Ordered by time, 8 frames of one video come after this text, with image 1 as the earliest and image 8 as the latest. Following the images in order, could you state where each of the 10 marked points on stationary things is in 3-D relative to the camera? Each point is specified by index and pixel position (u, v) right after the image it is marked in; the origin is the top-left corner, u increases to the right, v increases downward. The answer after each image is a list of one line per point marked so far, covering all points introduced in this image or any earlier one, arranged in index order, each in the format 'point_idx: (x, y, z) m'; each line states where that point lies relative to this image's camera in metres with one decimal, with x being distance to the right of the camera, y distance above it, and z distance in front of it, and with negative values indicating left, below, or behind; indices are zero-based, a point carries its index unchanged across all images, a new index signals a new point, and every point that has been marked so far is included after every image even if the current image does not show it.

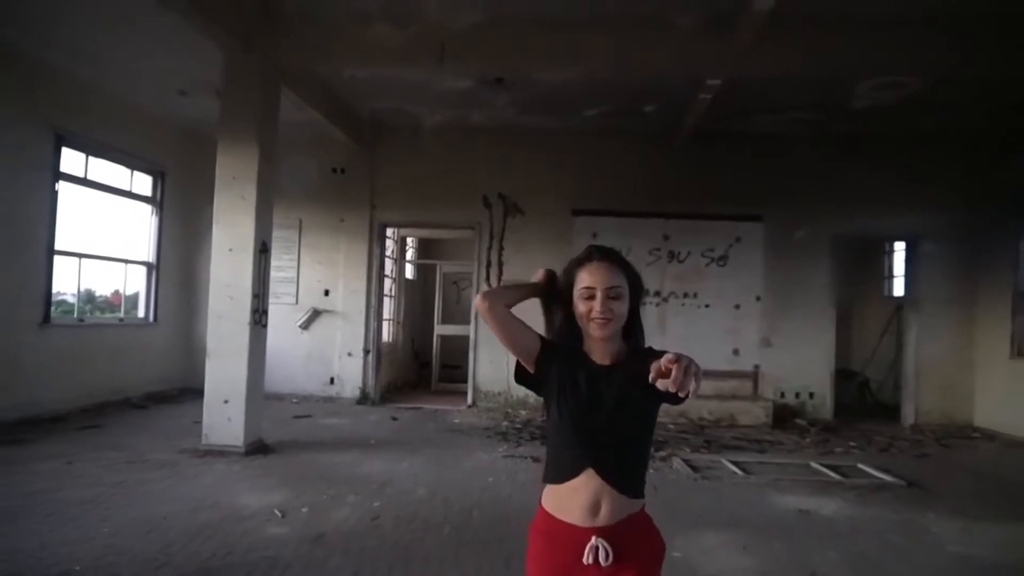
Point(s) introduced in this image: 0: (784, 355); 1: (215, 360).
0: (+3.1, -0.8, +8.2) m
1: (-2.3, -0.6, +5.5) m
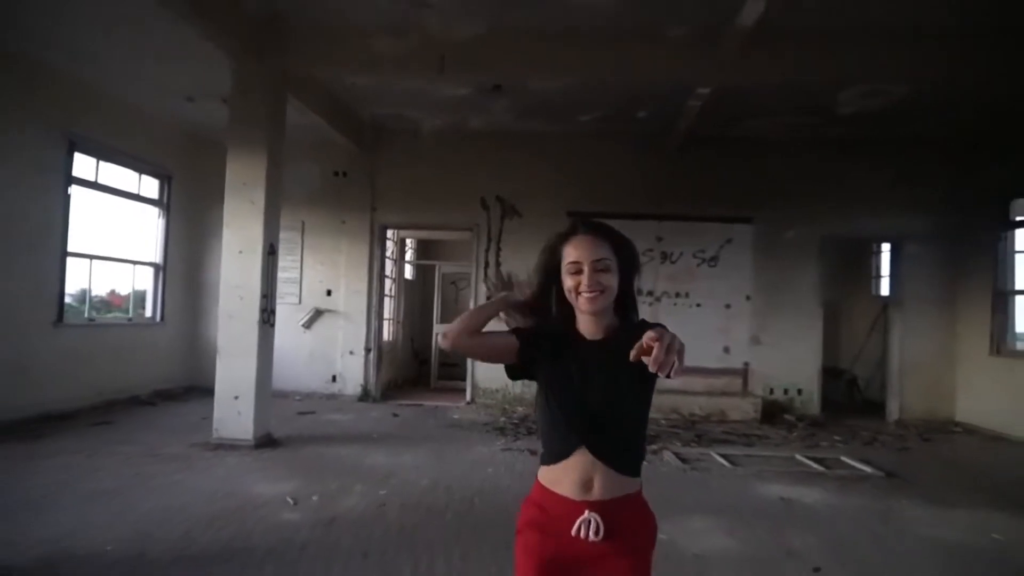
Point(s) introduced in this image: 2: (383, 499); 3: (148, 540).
0: (+3.1, -0.8, +8.5) m
1: (-2.3, -0.6, +5.8) m
2: (-0.8, -1.3, +4.3) m
3: (-1.8, -1.2, +3.6) m
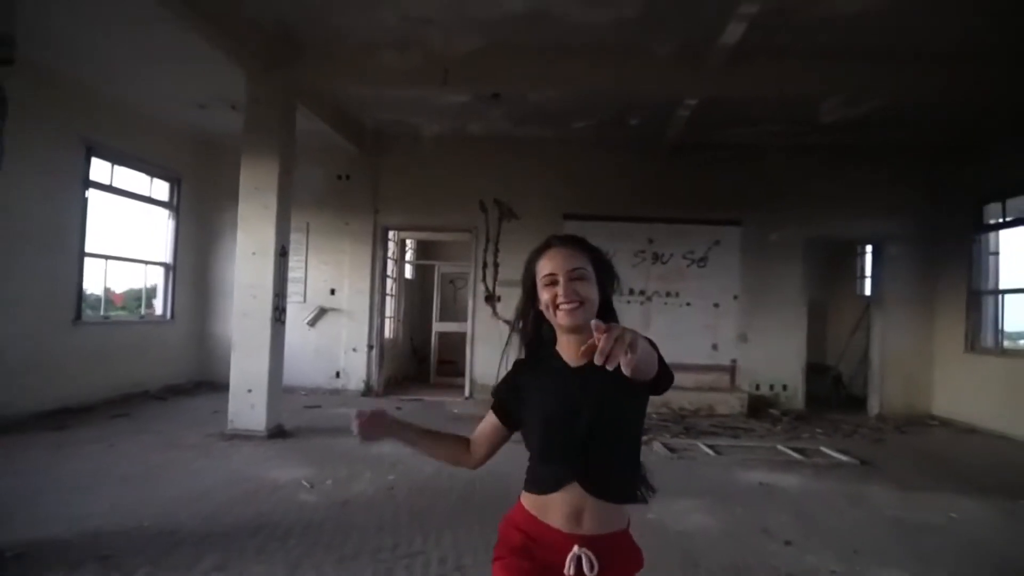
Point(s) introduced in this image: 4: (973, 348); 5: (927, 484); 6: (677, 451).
0: (+3.1, -0.8, +8.9) m
1: (-2.3, -0.6, +6.1) m
2: (-0.8, -1.3, +4.6) m
3: (-1.8, -1.2, +3.9) m
4: (+5.2, -0.7, +8.0) m
5: (+3.1, -1.4, +5.3) m
6: (+1.4, -1.4, +6.2) m
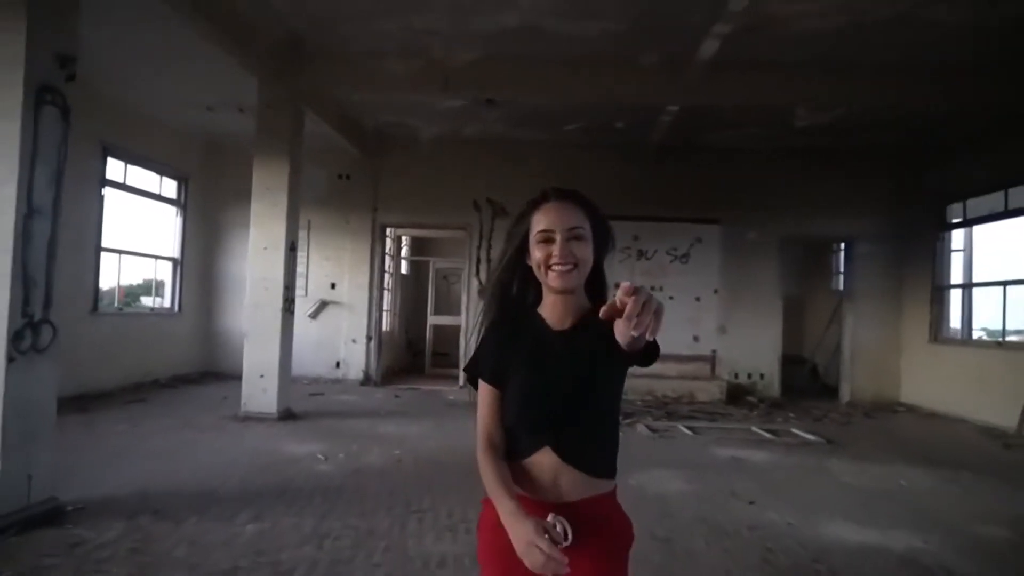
0: (+3.0, -0.7, +9.4) m
1: (-2.4, -0.5, +6.5) m
2: (-0.8, -1.2, +5.1) m
3: (-1.8, -1.2, +4.4) m
4: (+5.1, -0.6, +8.5) m
5: (+3.0, -1.4, +5.8) m
6: (+1.4, -1.4, +6.7) m
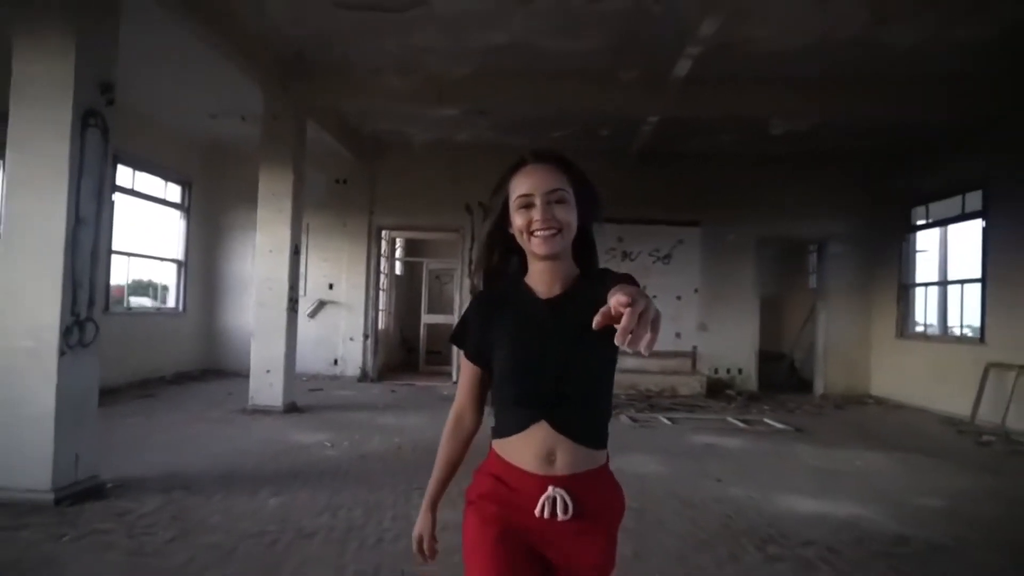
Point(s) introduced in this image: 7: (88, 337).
0: (+2.9, -0.7, +9.9) m
1: (-2.5, -0.5, +6.9) m
2: (-0.9, -1.2, +5.5) m
3: (-1.9, -1.2, +4.8) m
4: (+5.0, -0.6, +9.1) m
5: (+3.0, -1.4, +6.3) m
6: (+1.3, -1.3, +7.1) m
7: (-2.2, -0.3, +3.8) m
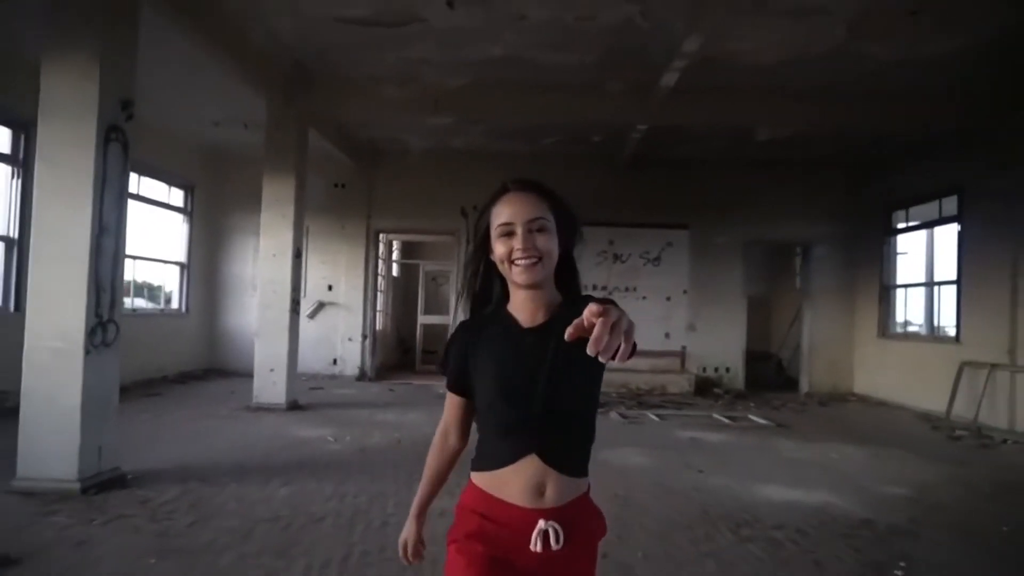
0: (+2.8, -0.7, +10.2) m
1: (-2.5, -0.5, +7.2) m
2: (-0.9, -1.2, +5.8) m
3: (-1.9, -1.2, +5.0) m
4: (+4.9, -0.6, +9.4) m
5: (+2.9, -1.4, +6.6) m
6: (+1.2, -1.4, +7.4) m
7: (-2.3, -0.3, +4.0) m
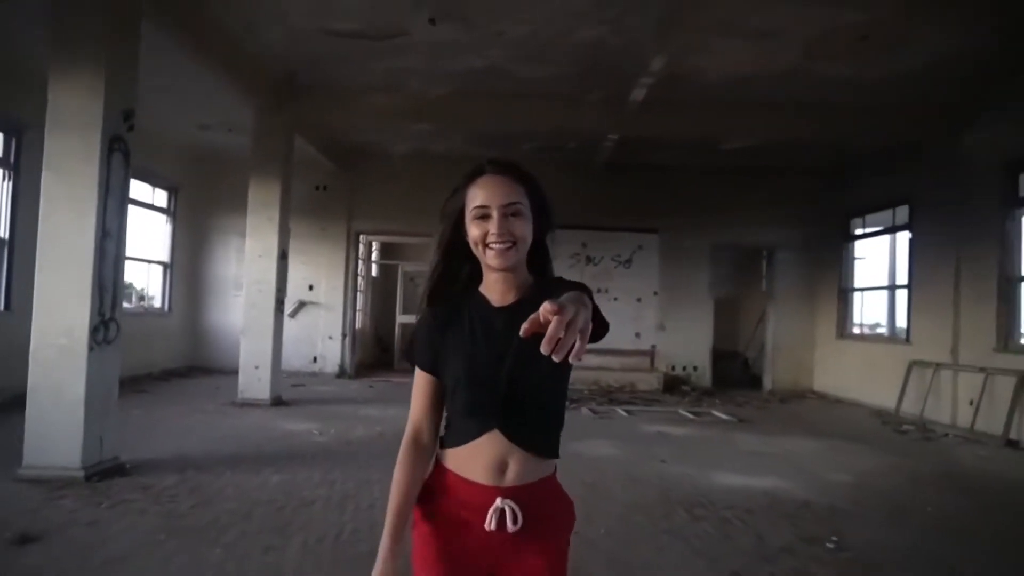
0: (+2.4, -0.7, +10.6) m
1: (-2.8, -0.5, +7.5) m
2: (-1.1, -1.3, +6.1) m
3: (-2.1, -1.2, +5.3) m
4: (+4.6, -0.6, +9.9) m
5: (+2.7, -1.4, +7.0) m
6: (+1.0, -1.4, +7.8) m
7: (-2.4, -0.3, +4.3) m
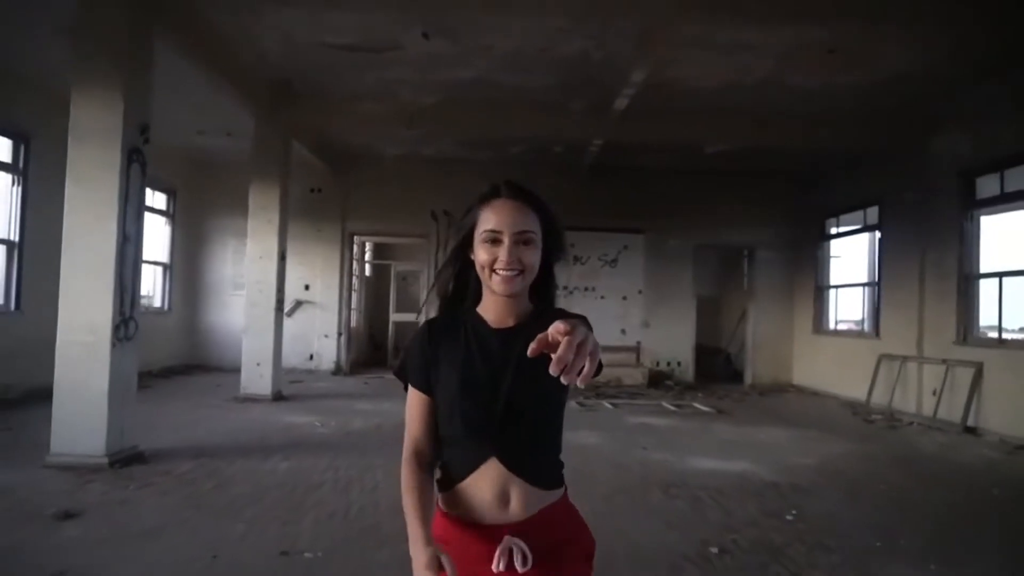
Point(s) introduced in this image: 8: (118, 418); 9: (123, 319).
0: (+2.3, -0.7, +11.0) m
1: (-2.9, -0.5, +7.8) m
2: (-1.2, -1.2, +6.5) m
3: (-2.2, -1.2, +5.6) m
4: (+4.5, -0.6, +10.3) m
5: (+2.6, -1.4, +7.4) m
6: (+0.9, -1.4, +8.2) m
7: (-2.5, -0.3, +4.6) m
8: (-2.5, -0.8, +4.5) m
9: (-2.5, -0.2, +4.5) m
